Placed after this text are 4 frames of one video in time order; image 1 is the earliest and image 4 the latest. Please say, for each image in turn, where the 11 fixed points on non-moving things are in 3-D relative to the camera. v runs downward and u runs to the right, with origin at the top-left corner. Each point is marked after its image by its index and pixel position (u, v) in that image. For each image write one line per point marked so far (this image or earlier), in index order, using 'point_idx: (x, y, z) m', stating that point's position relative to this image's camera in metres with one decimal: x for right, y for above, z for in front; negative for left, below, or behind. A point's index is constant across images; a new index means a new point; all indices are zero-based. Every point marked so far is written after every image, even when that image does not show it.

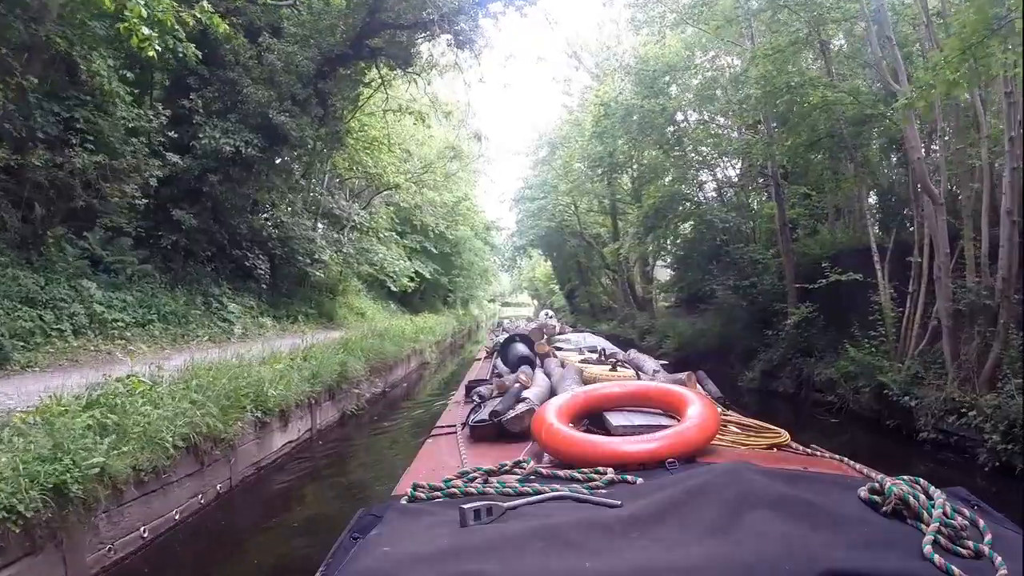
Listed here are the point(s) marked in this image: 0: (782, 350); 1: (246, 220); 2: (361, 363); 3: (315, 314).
0: (+4.9, -1.1, +11.1) m
1: (-5.2, +1.3, +11.6) m
2: (-2.6, -1.3, +10.0) m
3: (-4.6, -0.6, +13.9) m
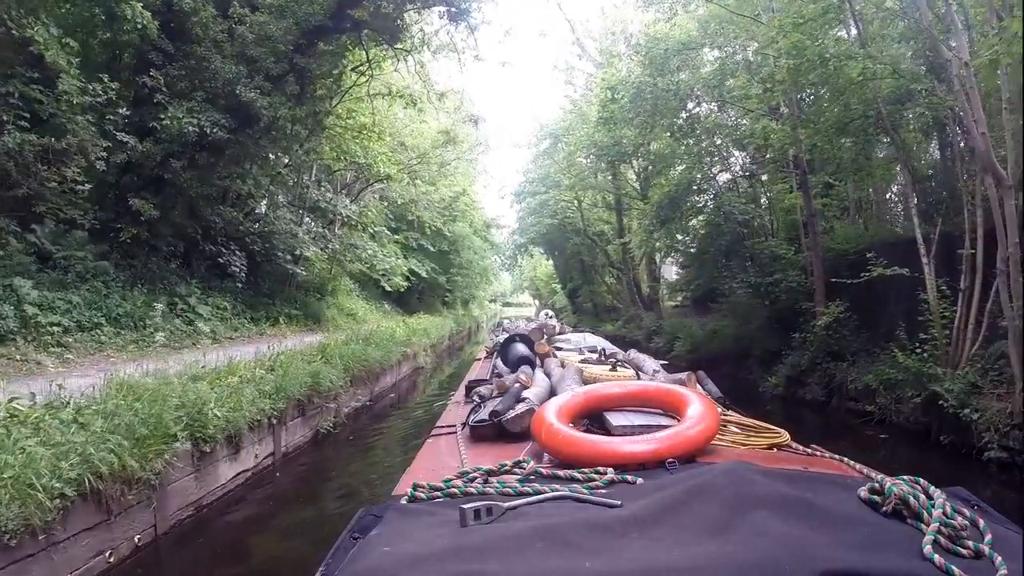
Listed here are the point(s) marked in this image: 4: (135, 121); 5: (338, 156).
0: (+4.9, -1.1, +10.1) m
1: (-5.2, +1.3, +10.6) m
2: (-2.6, -1.3, +9.1) m
3: (-4.6, -0.6, +12.9) m
4: (-6.0, +2.7, +9.6) m
5: (-3.6, +2.7, +12.5) m
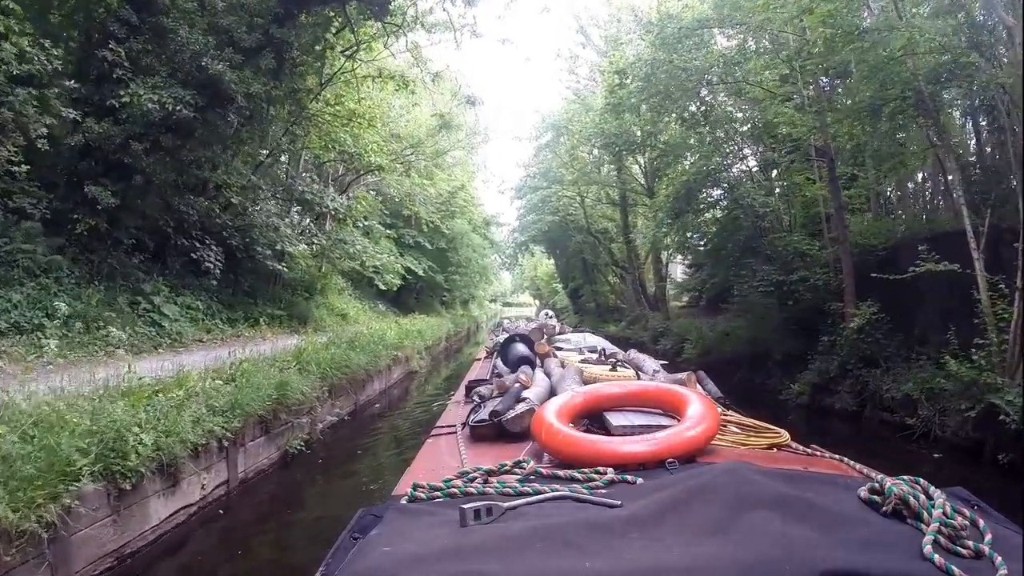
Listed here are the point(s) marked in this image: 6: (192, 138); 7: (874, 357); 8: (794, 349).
0: (+4.9, -1.1, +9.3) m
1: (-5.1, +1.4, +9.7) m
2: (-2.6, -1.2, +8.2) m
3: (-4.5, -0.6, +12.1) m
4: (-6.0, +2.7, +8.8) m
5: (-3.6, +2.8, +11.7) m
6: (-4.7, +2.2, +9.0) m
7: (+5.2, -1.0, +8.7) m
8: (+5.0, -1.1, +10.7) m
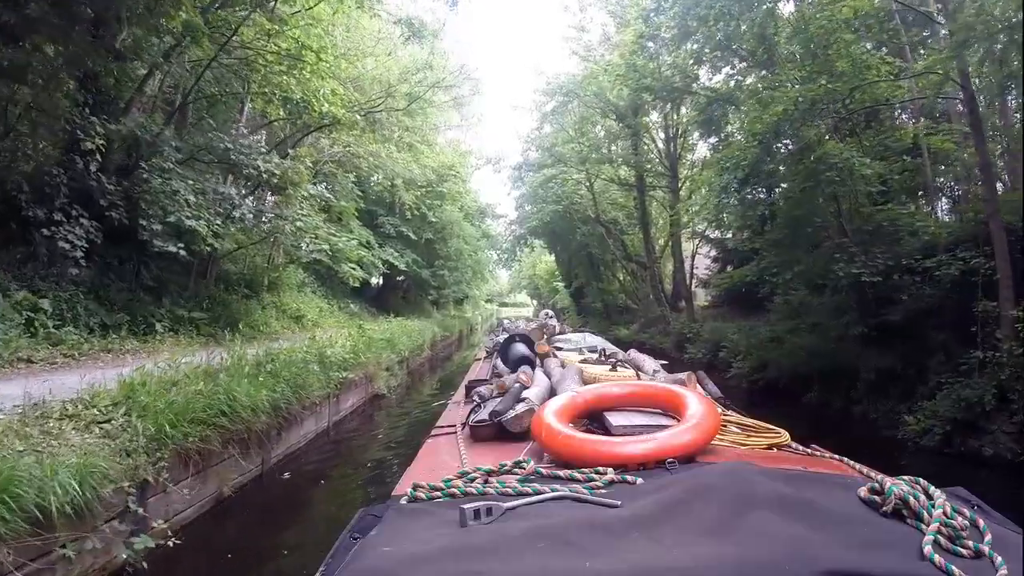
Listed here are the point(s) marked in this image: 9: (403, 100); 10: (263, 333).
0: (+4.9, -1.0, +6.5) m
1: (-5.1, +1.4, +6.9) m
2: (-2.6, -1.1, +5.4) m
3: (-4.5, -0.5, +9.3) m
4: (-6.0, +2.8, +6.0) m
5: (-3.6, +2.9, +8.9) m
6: (-4.7, +2.3, +6.2) m
7: (+5.2, -0.9, +5.9) m
8: (+5.0, -1.0, +7.9) m
9: (-1.9, +3.3, +11.1) m
10: (-4.1, -0.7, +9.7) m
